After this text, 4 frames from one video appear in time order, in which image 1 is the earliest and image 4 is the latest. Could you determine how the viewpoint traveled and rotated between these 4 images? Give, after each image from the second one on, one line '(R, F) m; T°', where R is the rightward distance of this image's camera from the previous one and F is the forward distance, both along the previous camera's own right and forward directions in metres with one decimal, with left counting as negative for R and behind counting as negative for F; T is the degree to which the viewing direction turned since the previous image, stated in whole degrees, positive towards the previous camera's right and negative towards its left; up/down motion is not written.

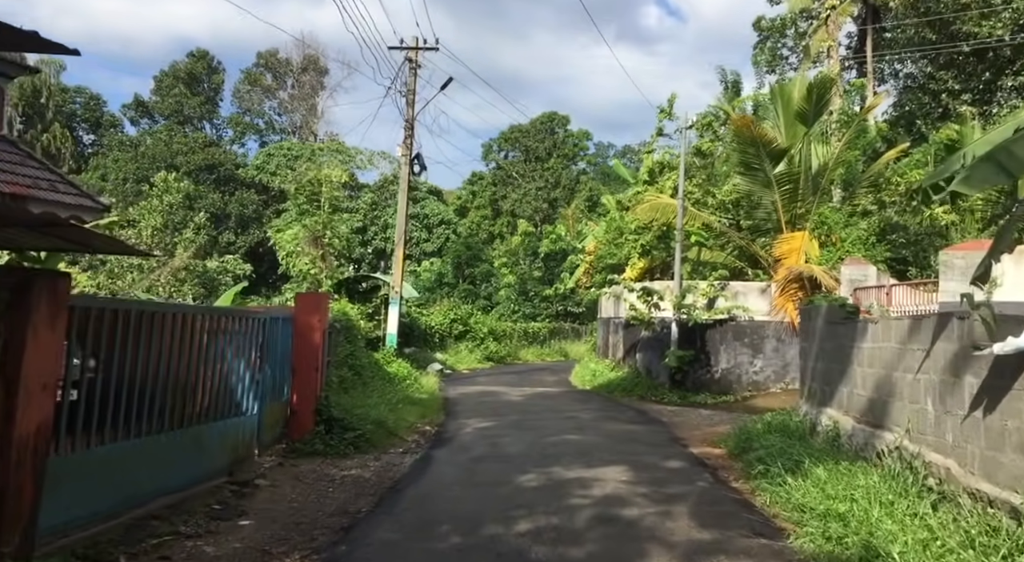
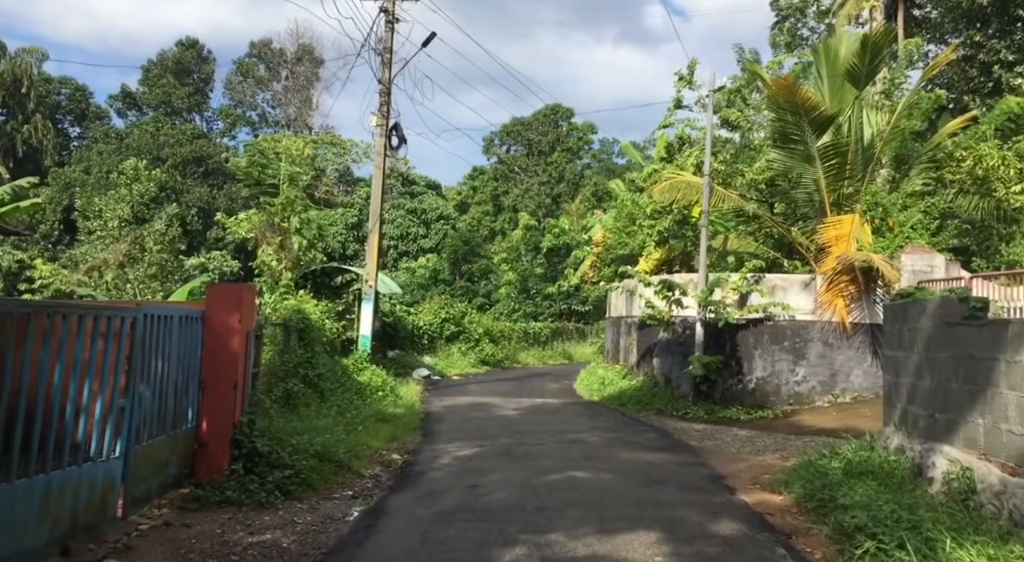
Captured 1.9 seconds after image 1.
(+0.2, +2.9) m; 0°
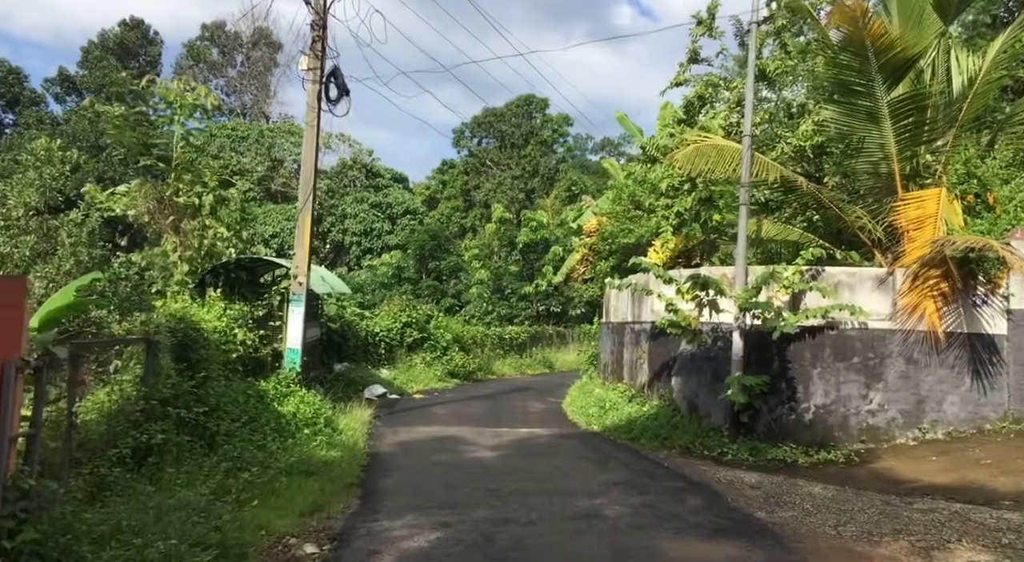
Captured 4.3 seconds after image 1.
(-0.1, +3.9) m; +2°
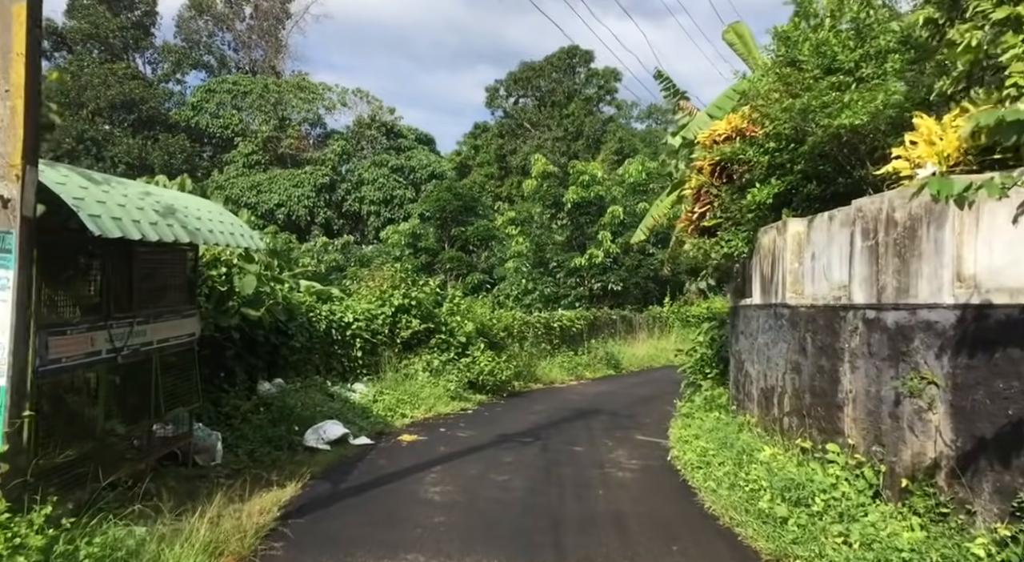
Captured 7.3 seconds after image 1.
(-0.3, +8.2) m; -2°
